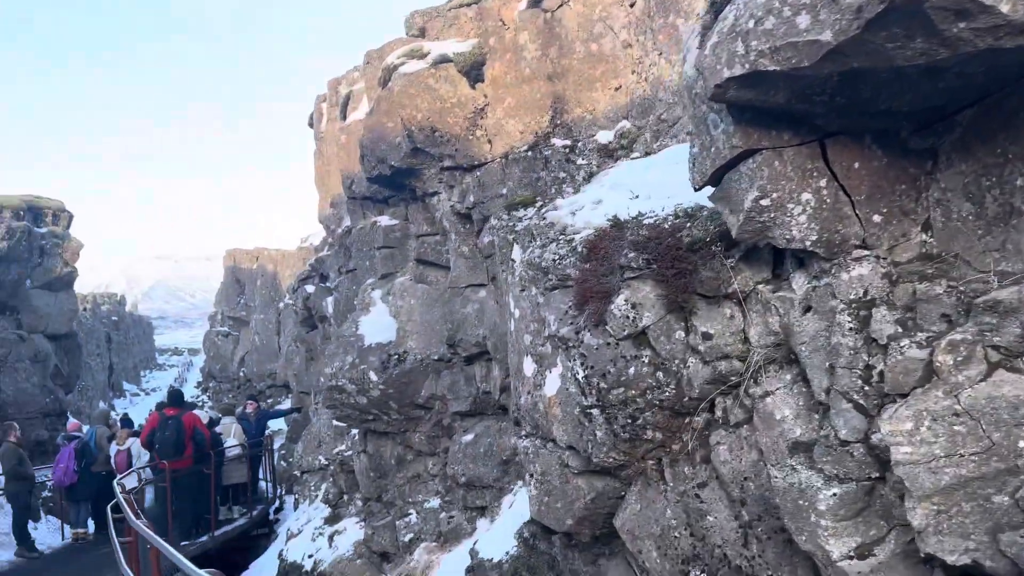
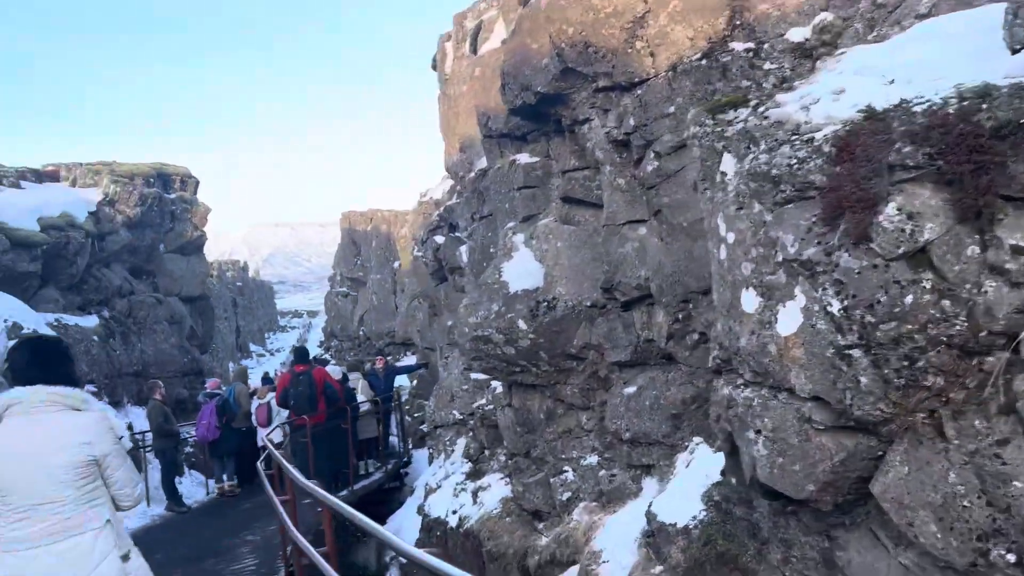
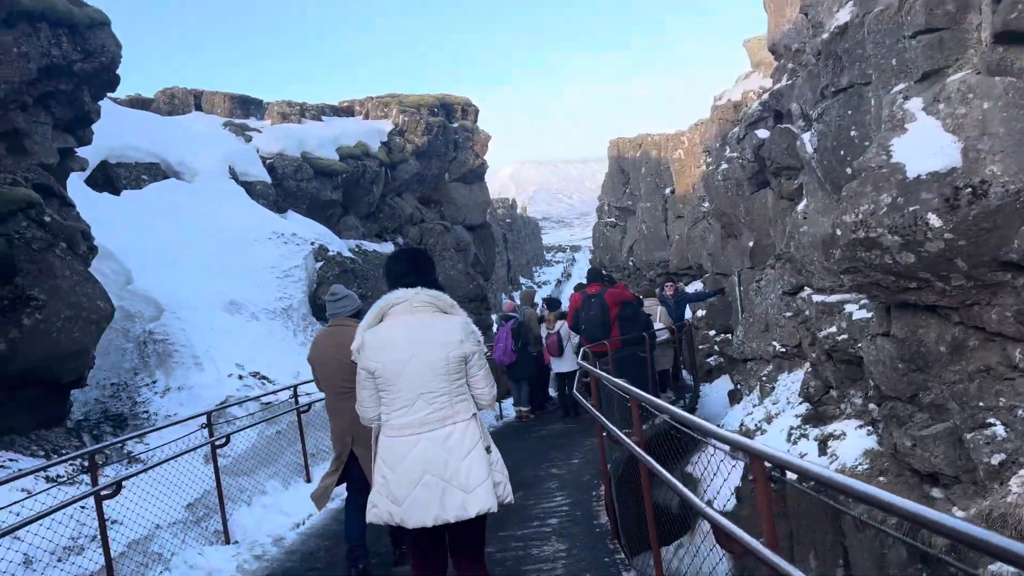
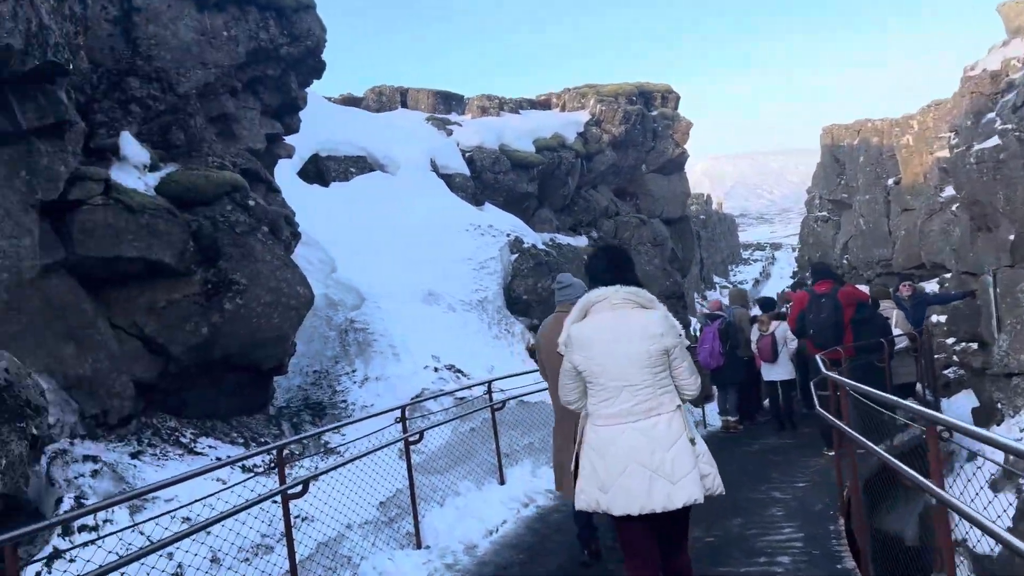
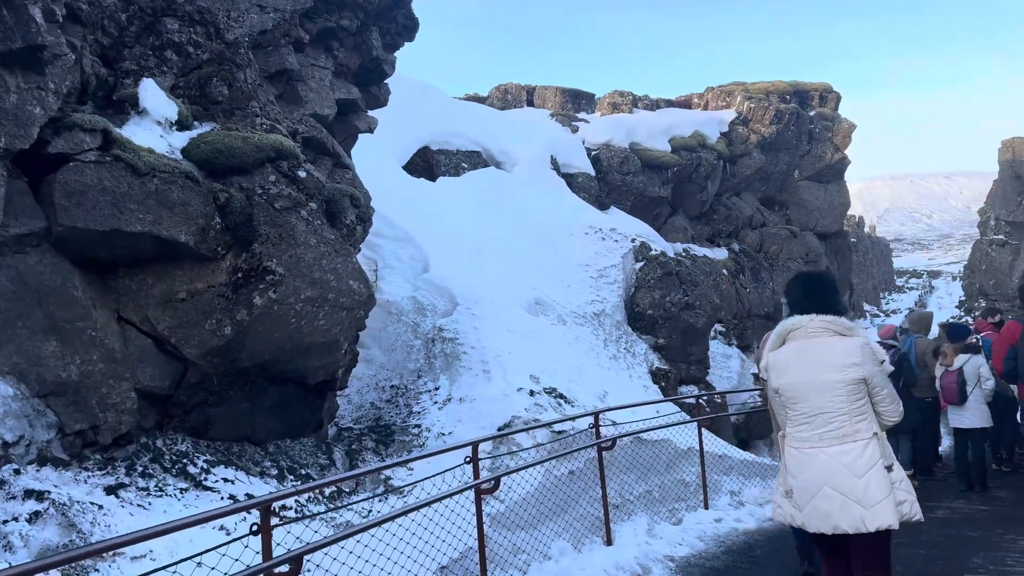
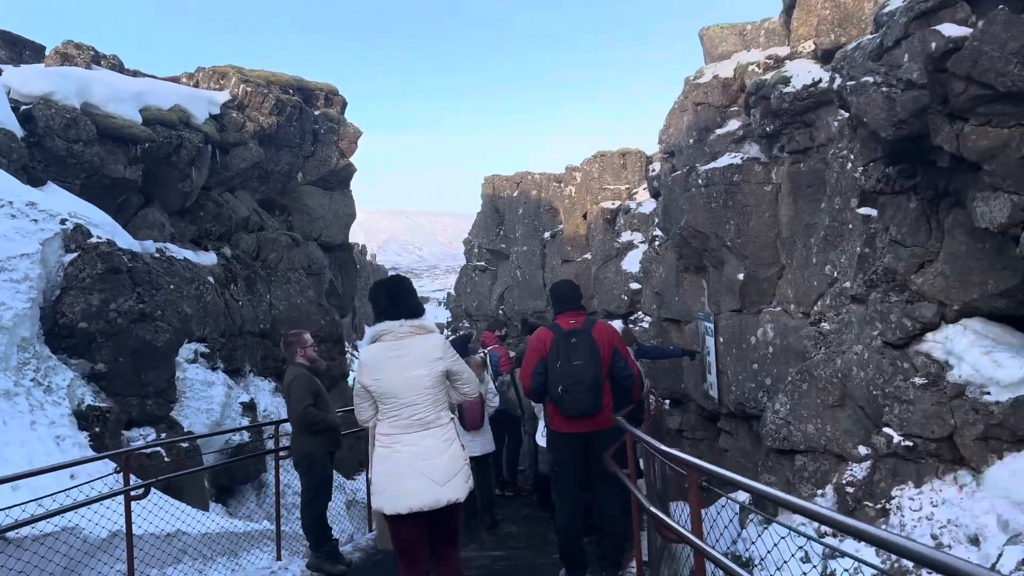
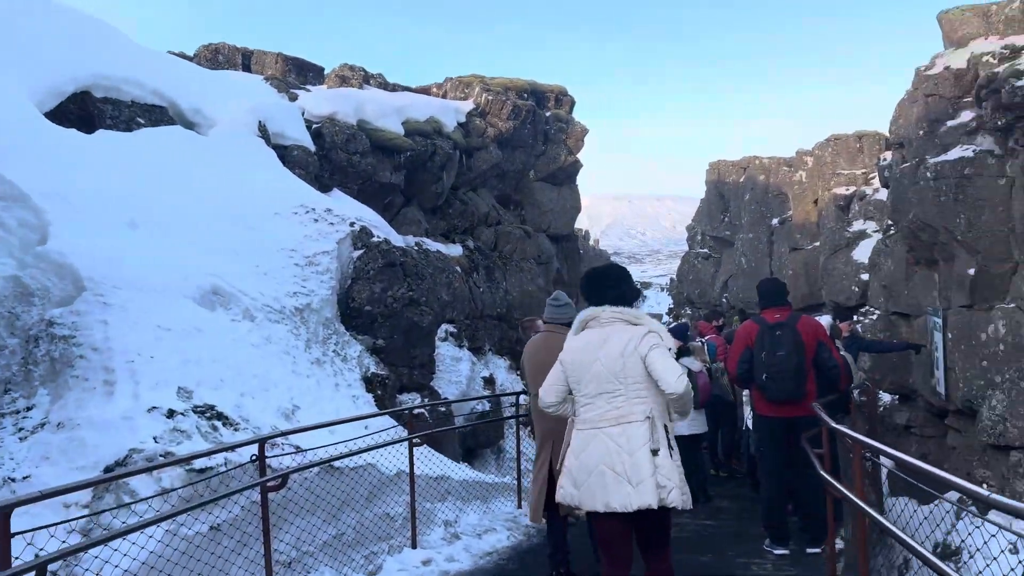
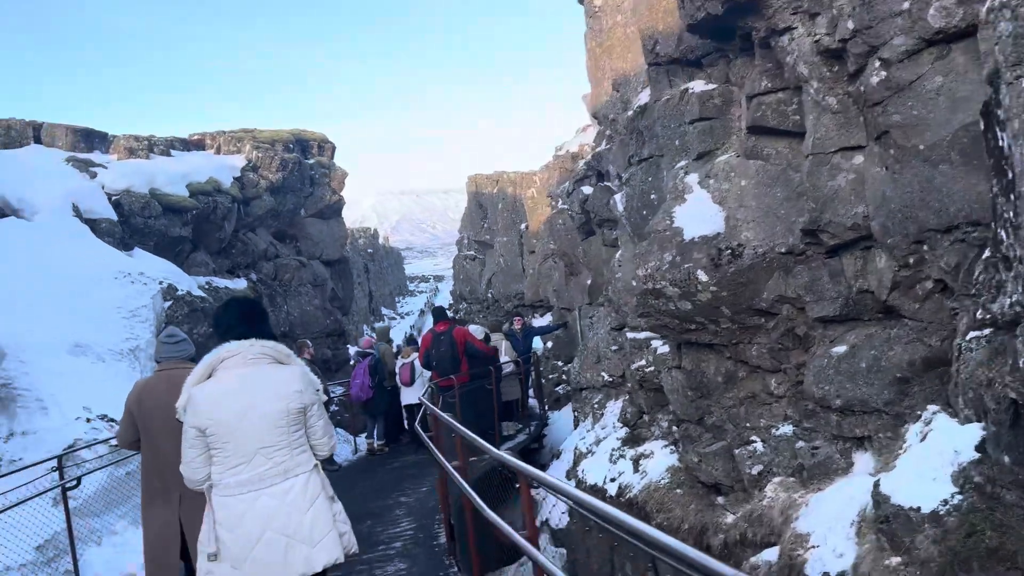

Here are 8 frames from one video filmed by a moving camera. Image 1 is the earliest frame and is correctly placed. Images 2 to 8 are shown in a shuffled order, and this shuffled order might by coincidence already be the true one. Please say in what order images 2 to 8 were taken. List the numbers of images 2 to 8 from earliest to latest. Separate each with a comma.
2, 8, 3, 4, 5, 7, 6
